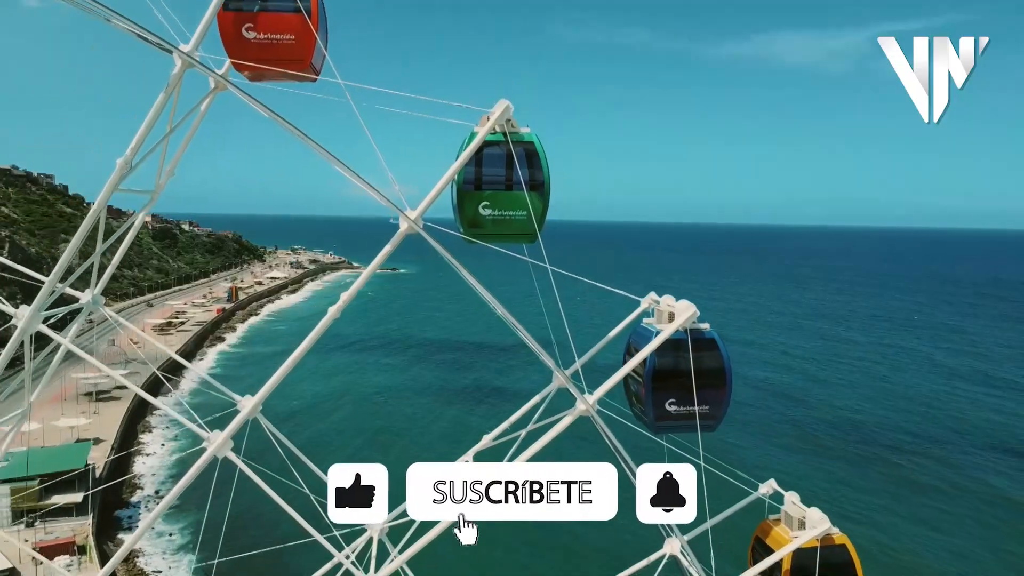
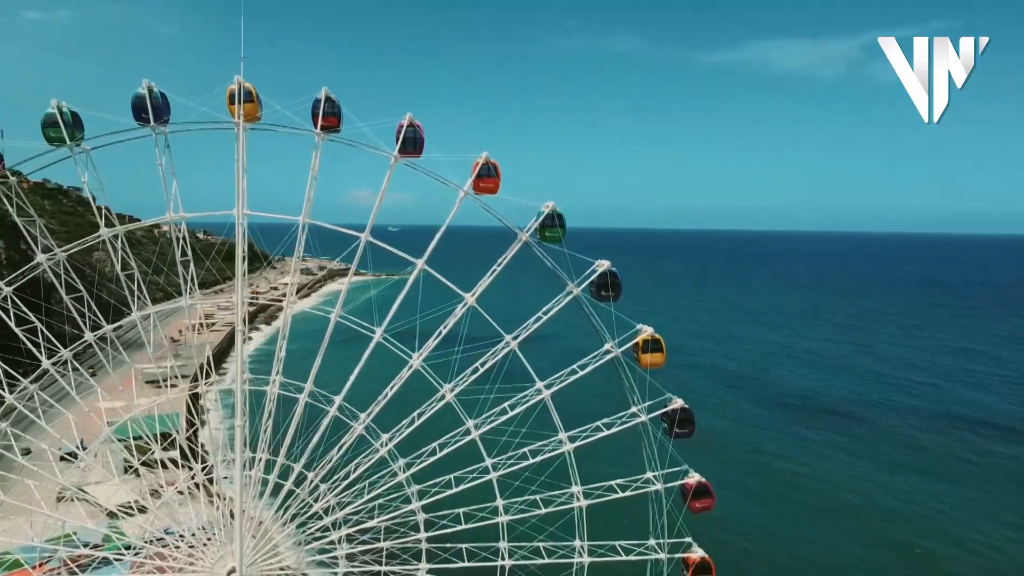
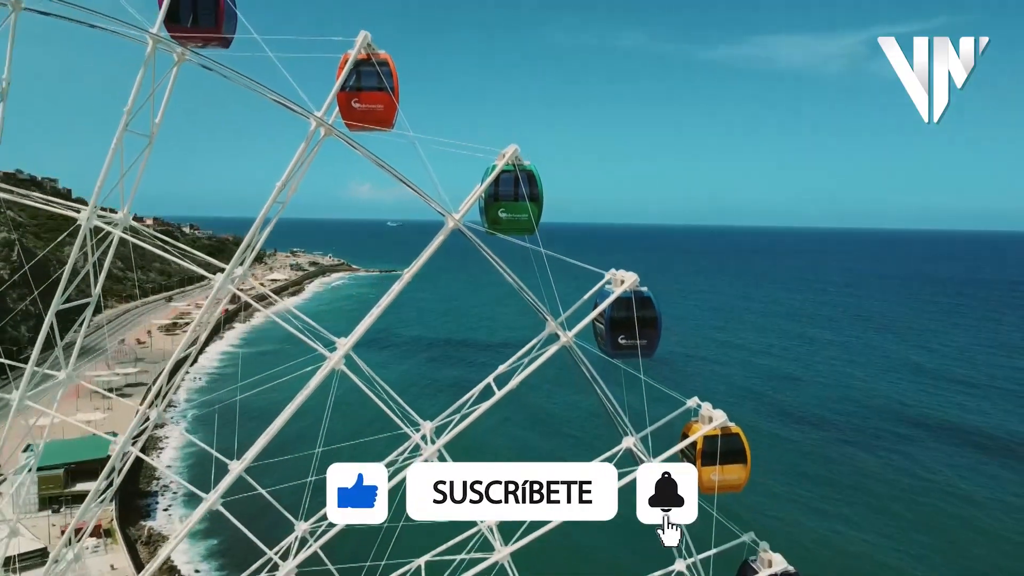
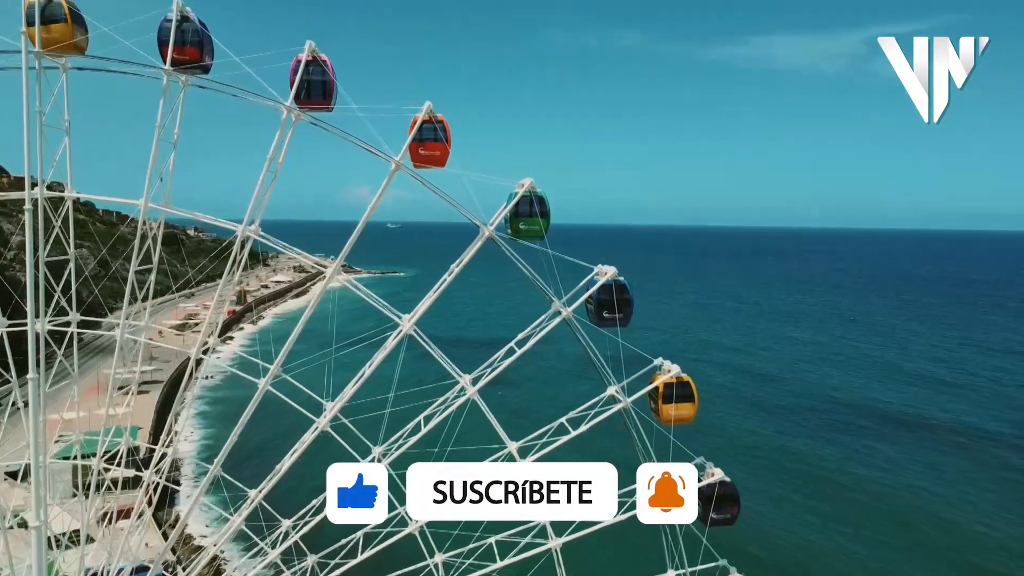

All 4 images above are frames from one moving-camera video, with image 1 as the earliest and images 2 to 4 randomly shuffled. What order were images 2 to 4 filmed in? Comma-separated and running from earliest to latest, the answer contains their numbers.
3, 4, 2
